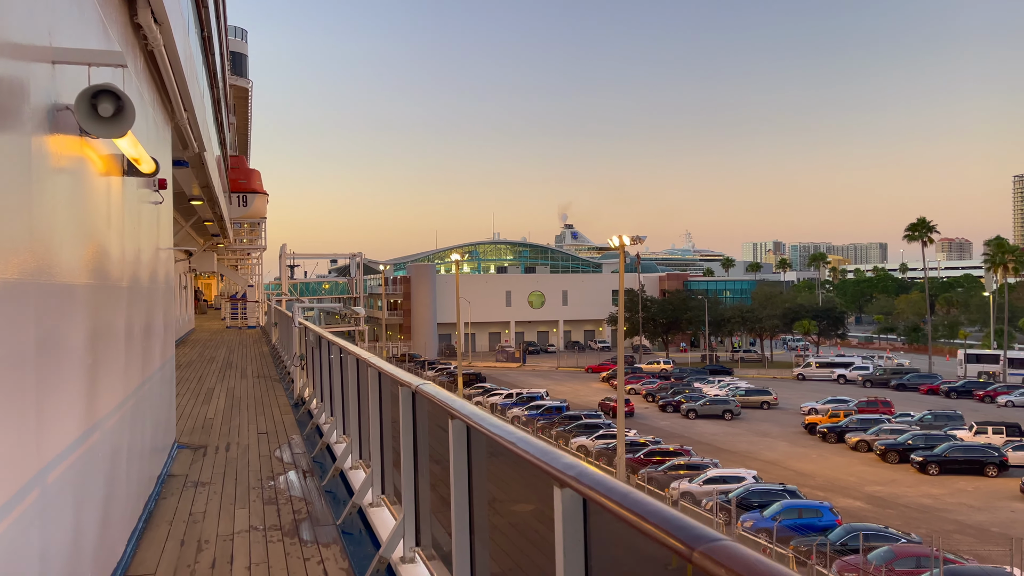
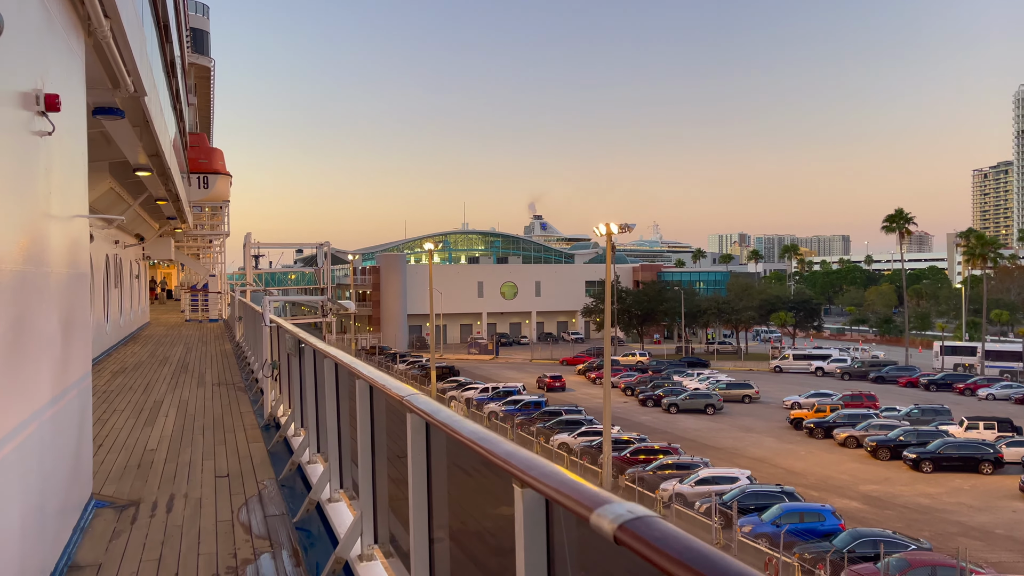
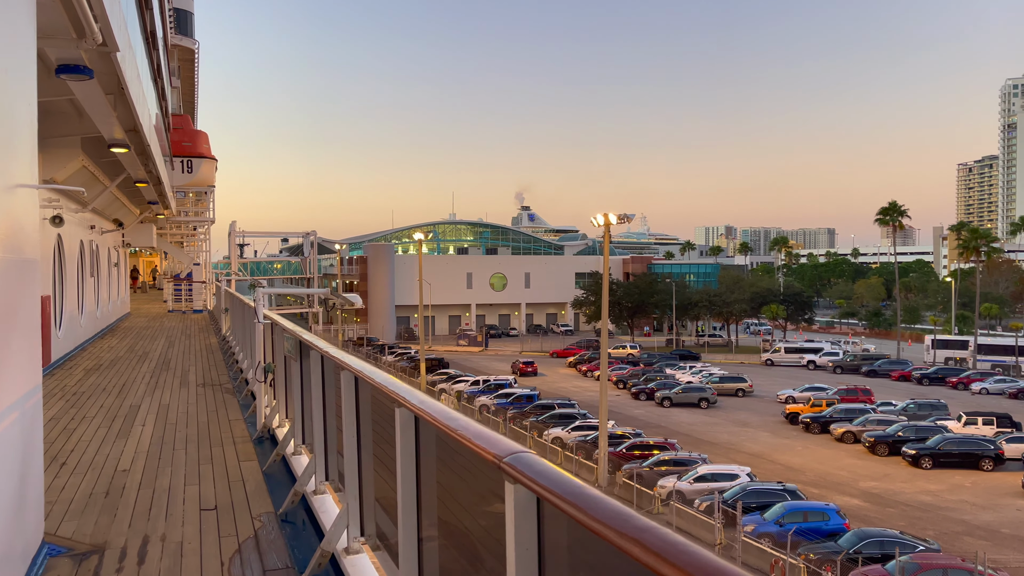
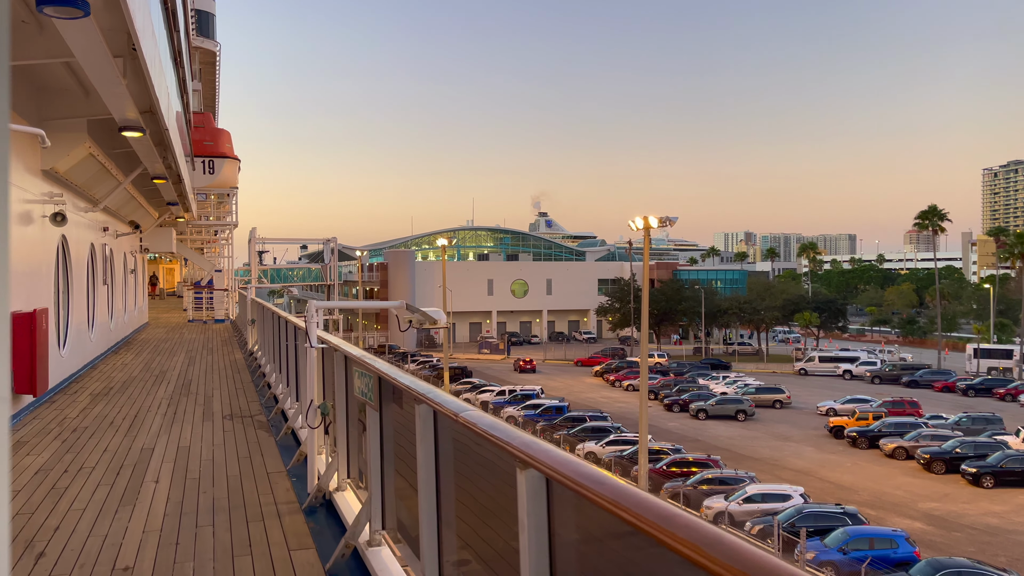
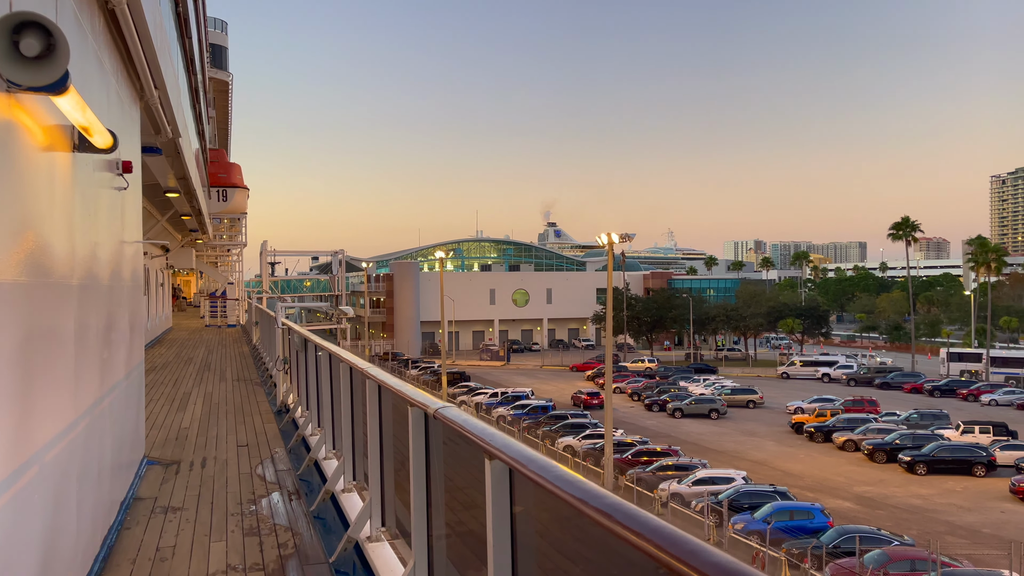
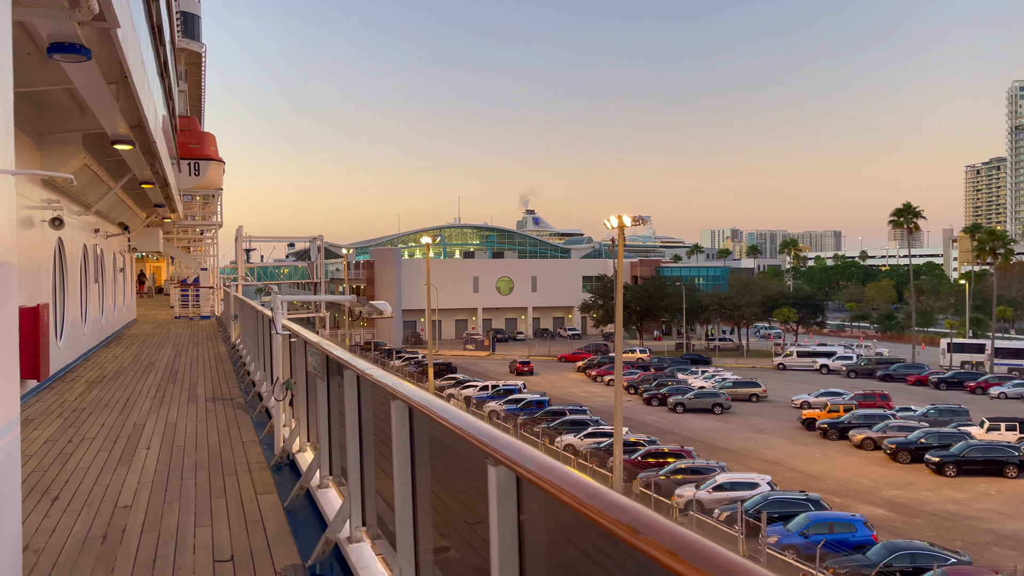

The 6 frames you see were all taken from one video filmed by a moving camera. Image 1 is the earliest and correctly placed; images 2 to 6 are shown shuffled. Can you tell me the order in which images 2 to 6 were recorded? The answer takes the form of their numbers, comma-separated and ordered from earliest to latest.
5, 2, 3, 6, 4
